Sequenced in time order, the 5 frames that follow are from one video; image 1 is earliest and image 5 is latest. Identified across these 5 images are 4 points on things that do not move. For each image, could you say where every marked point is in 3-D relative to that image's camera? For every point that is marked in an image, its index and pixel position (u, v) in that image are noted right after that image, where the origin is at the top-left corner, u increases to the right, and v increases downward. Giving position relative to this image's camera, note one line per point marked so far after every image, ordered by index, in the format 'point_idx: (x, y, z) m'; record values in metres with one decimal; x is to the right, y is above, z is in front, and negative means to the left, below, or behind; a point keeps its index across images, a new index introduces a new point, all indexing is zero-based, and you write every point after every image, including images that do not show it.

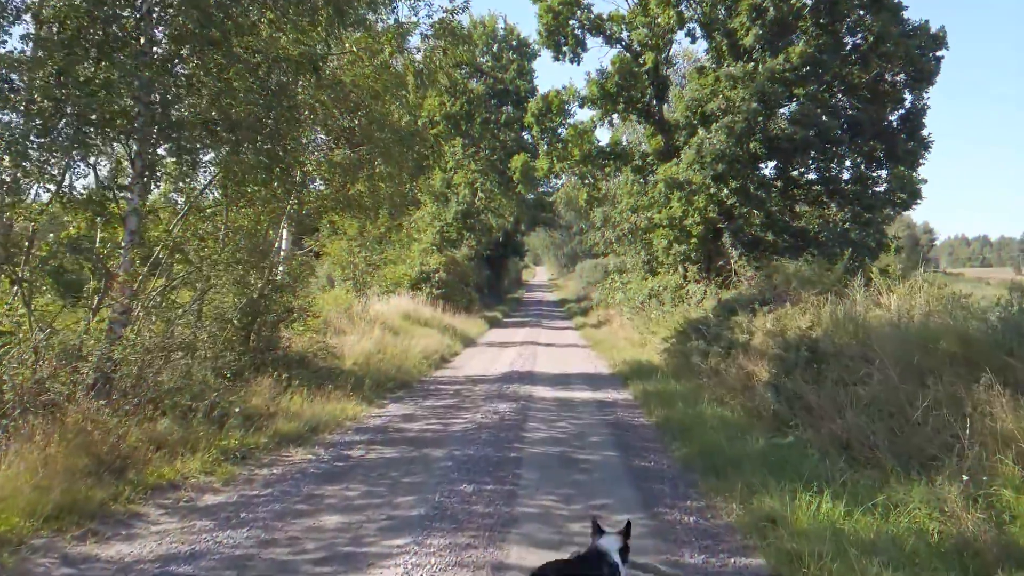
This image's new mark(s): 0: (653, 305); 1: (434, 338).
0: (+3.4, -0.4, +18.9) m
1: (-1.8, -1.2, +17.8) m
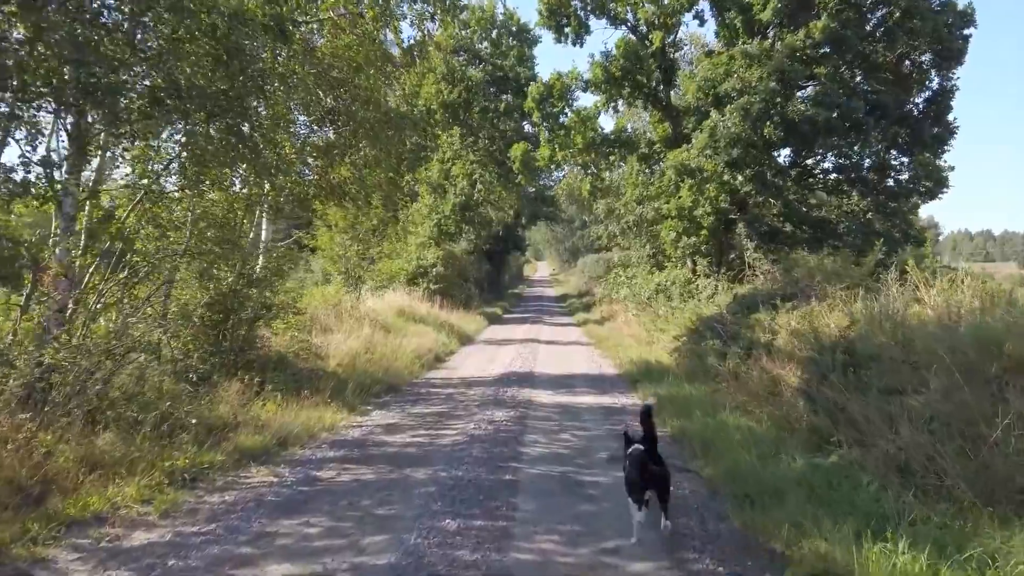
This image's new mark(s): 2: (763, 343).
0: (+3.4, -0.3, +17.9) m
1: (-1.8, -1.0, +16.8) m
2: (+3.1, -0.7, +9.6) m
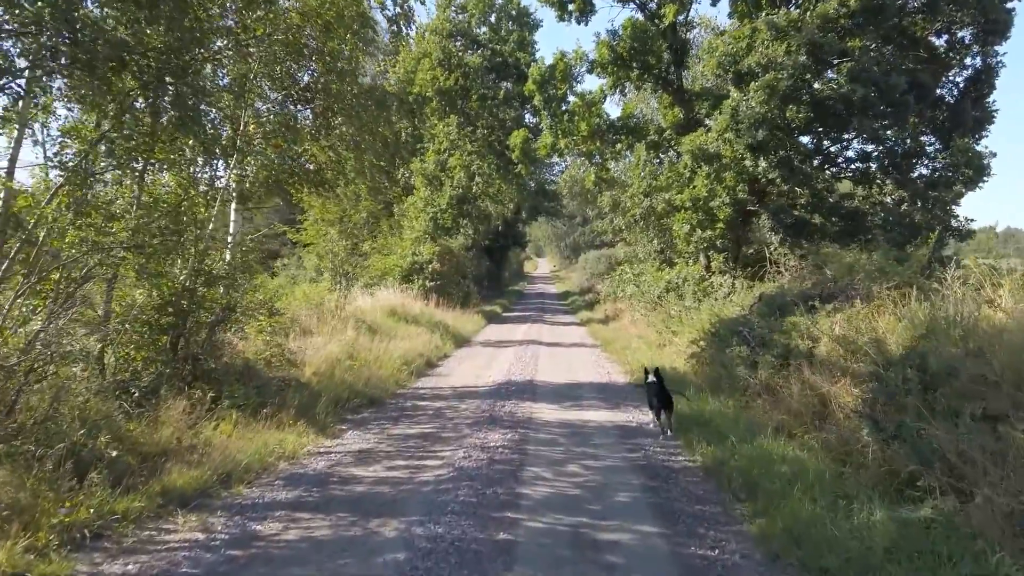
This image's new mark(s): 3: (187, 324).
0: (+3.4, -0.3, +16.6) m
1: (-1.8, -1.0, +15.5) m
2: (+3.1, -0.7, +8.2) m
3: (-3.7, -0.4, +8.7) m
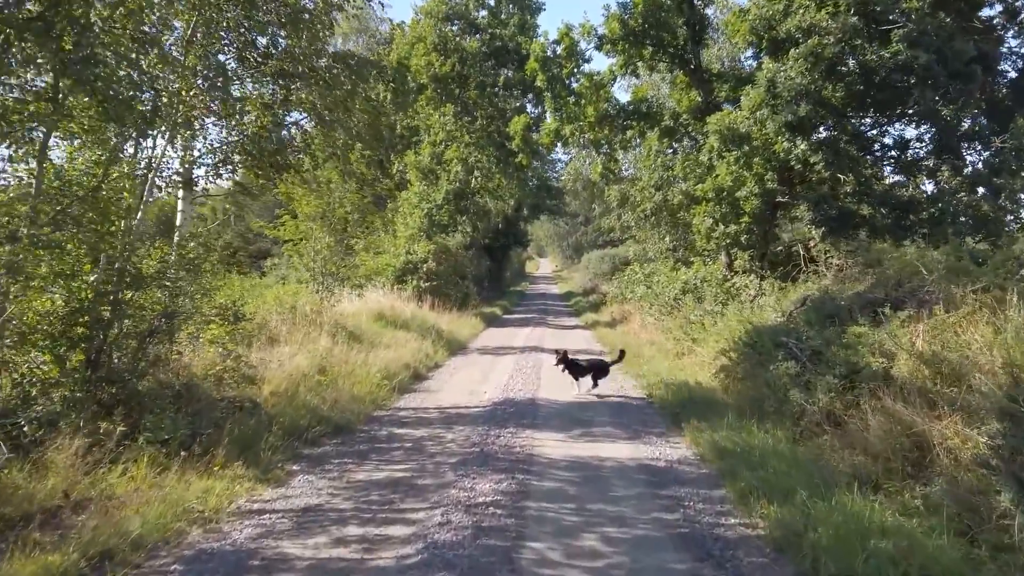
0: (+3.4, -0.3, +14.9) m
1: (-1.8, -1.0, +13.8) m
2: (+3.0, -0.7, +6.5) m
3: (-3.7, -0.4, +7.1) m
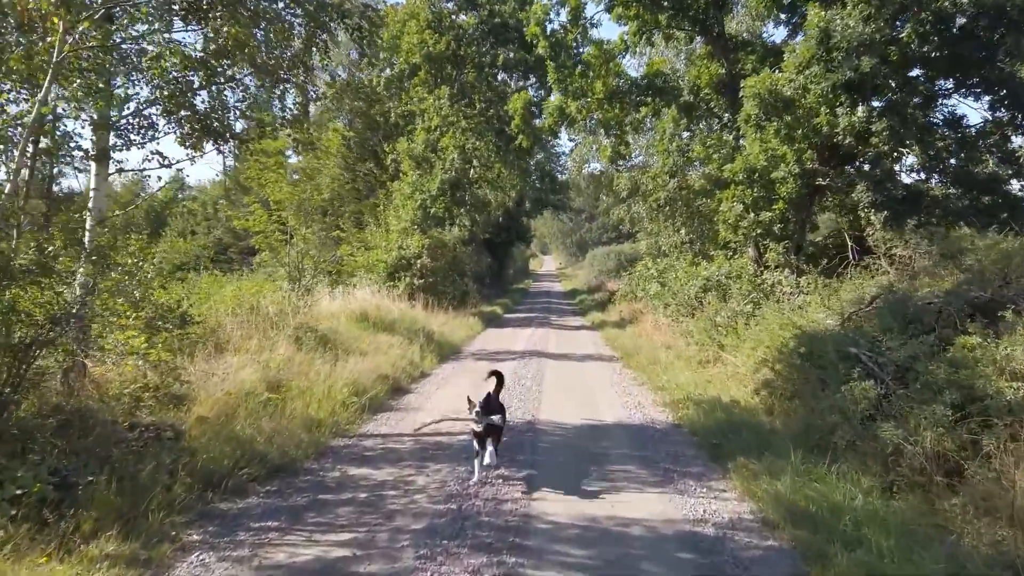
0: (+3.4, -0.2, +13.0) m
1: (-1.9, -1.0, +12.0) m
2: (+3.0, -0.7, +4.7) m
3: (-3.8, -0.4, +5.3) m
